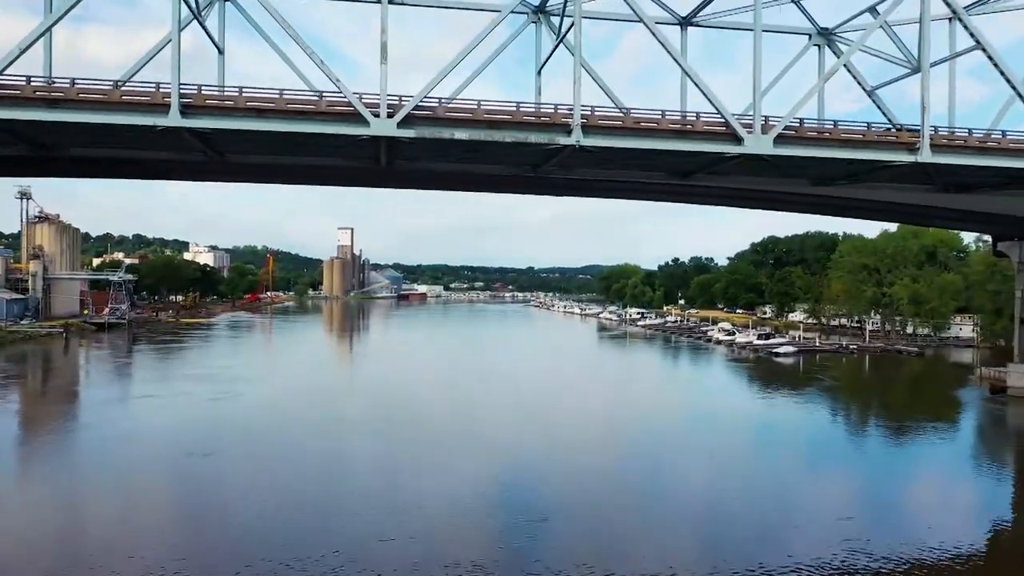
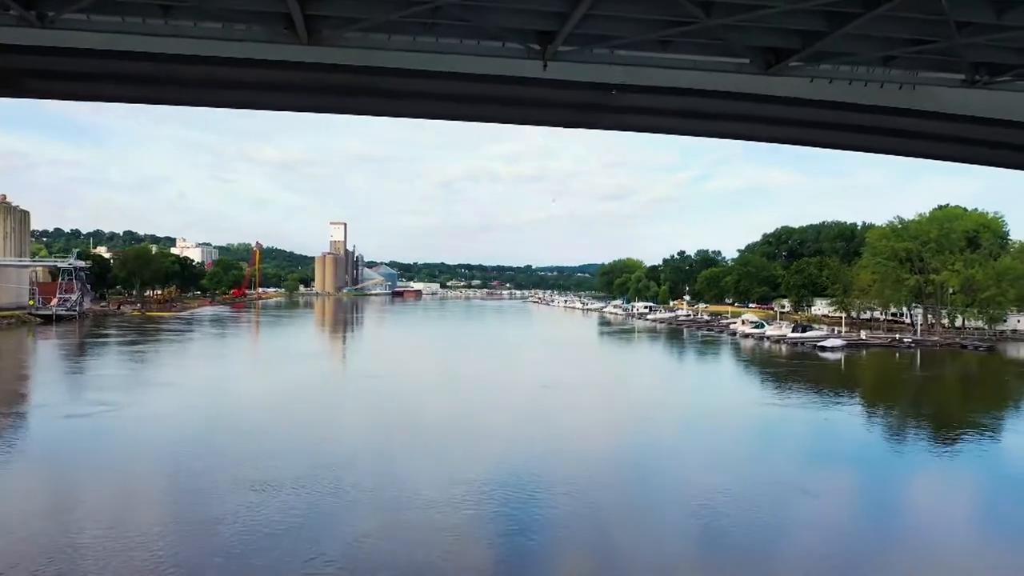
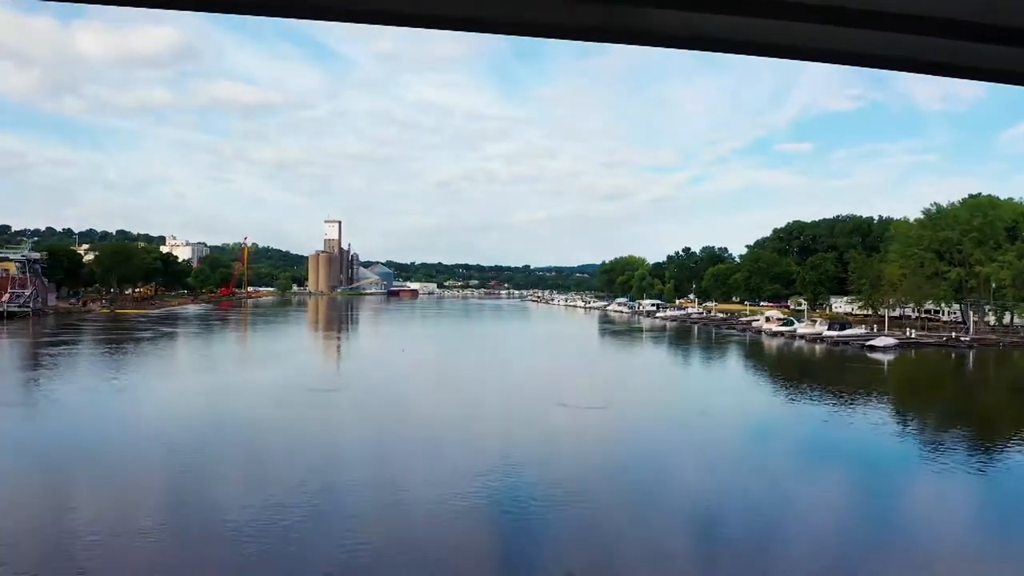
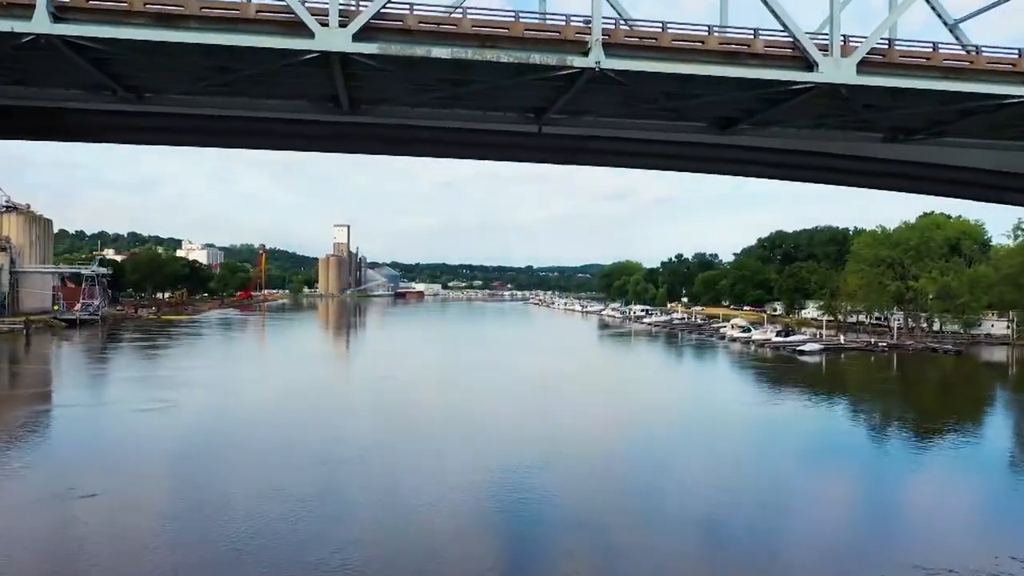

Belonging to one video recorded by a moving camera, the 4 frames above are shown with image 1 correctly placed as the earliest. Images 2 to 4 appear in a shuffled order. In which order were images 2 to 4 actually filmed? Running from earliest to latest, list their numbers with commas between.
4, 2, 3
